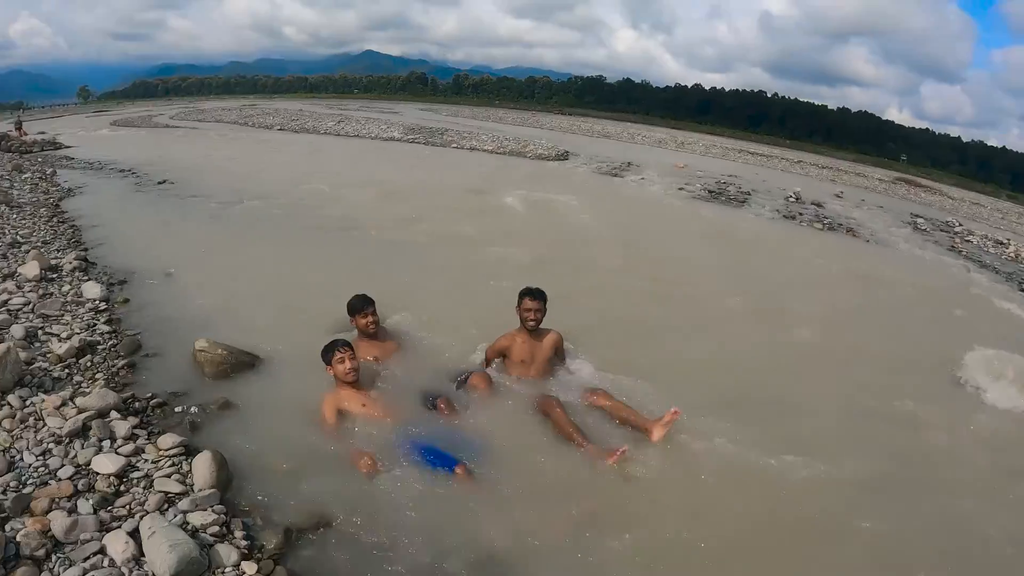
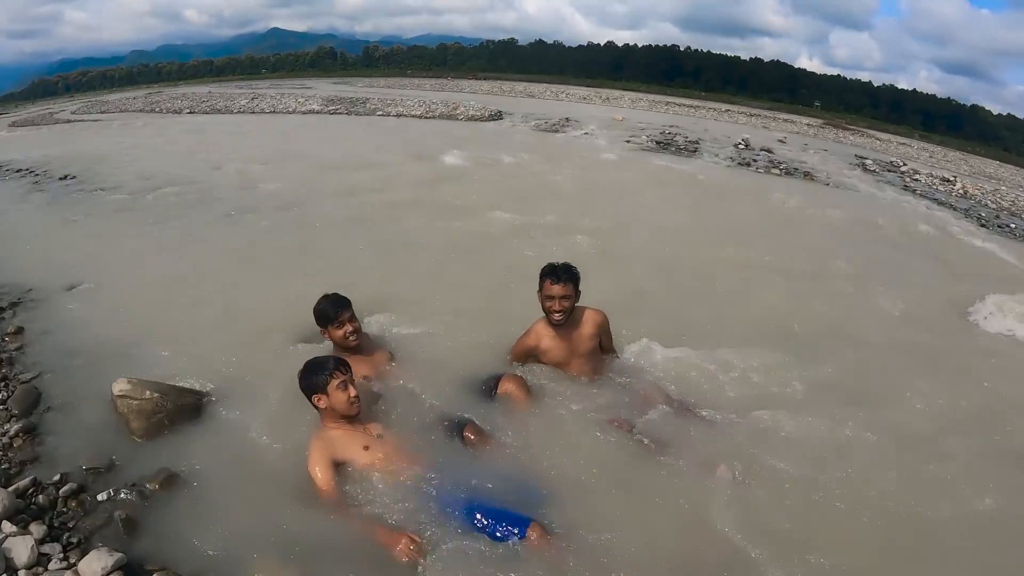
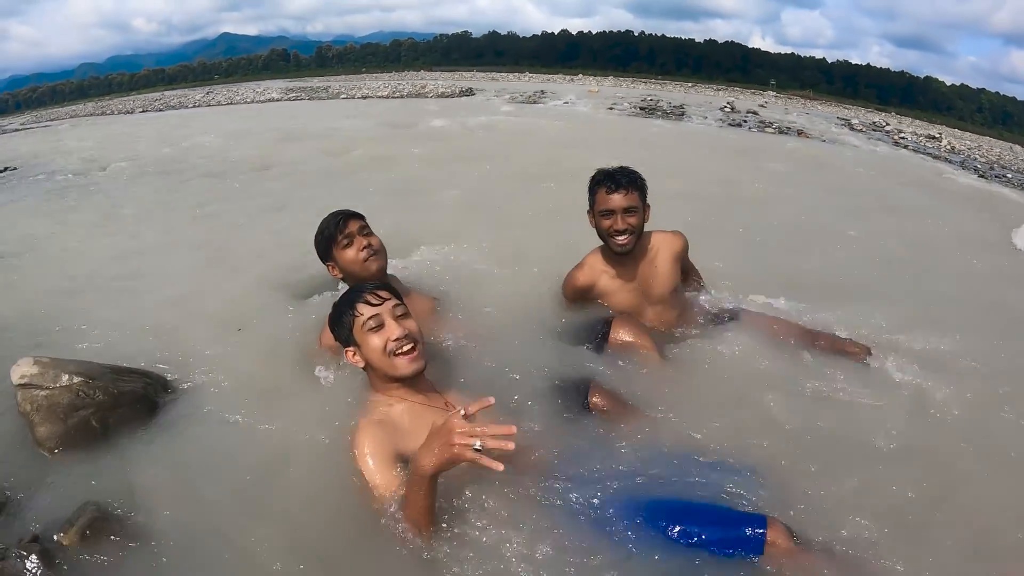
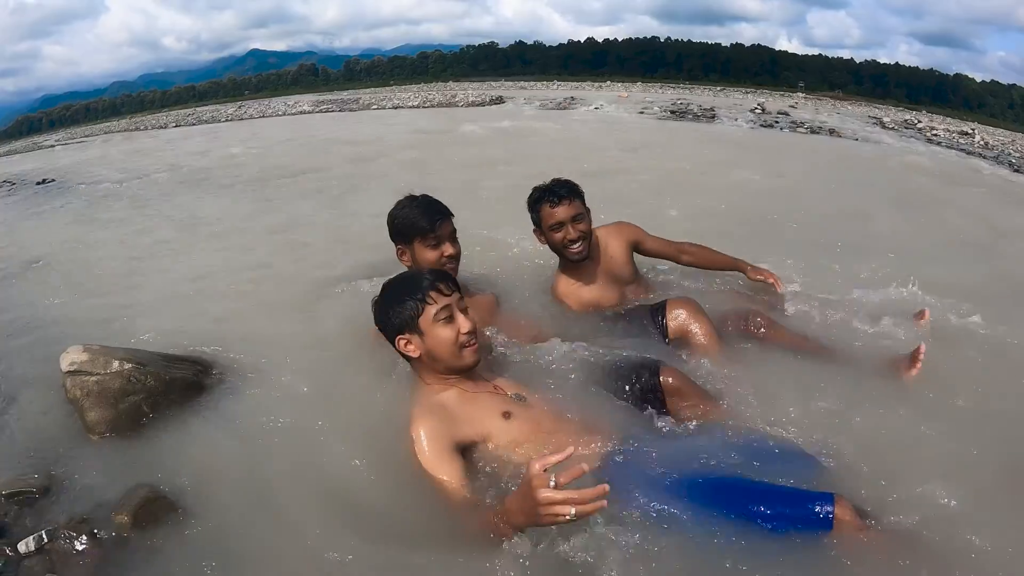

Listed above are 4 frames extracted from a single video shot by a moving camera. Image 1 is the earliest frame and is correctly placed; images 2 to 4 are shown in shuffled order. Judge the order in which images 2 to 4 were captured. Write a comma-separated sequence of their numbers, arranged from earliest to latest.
2, 3, 4
